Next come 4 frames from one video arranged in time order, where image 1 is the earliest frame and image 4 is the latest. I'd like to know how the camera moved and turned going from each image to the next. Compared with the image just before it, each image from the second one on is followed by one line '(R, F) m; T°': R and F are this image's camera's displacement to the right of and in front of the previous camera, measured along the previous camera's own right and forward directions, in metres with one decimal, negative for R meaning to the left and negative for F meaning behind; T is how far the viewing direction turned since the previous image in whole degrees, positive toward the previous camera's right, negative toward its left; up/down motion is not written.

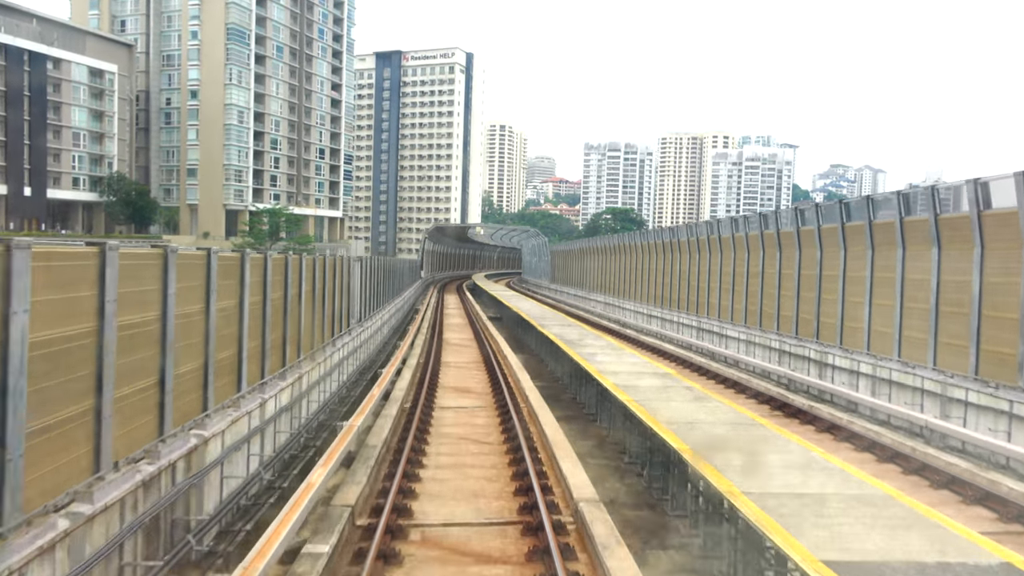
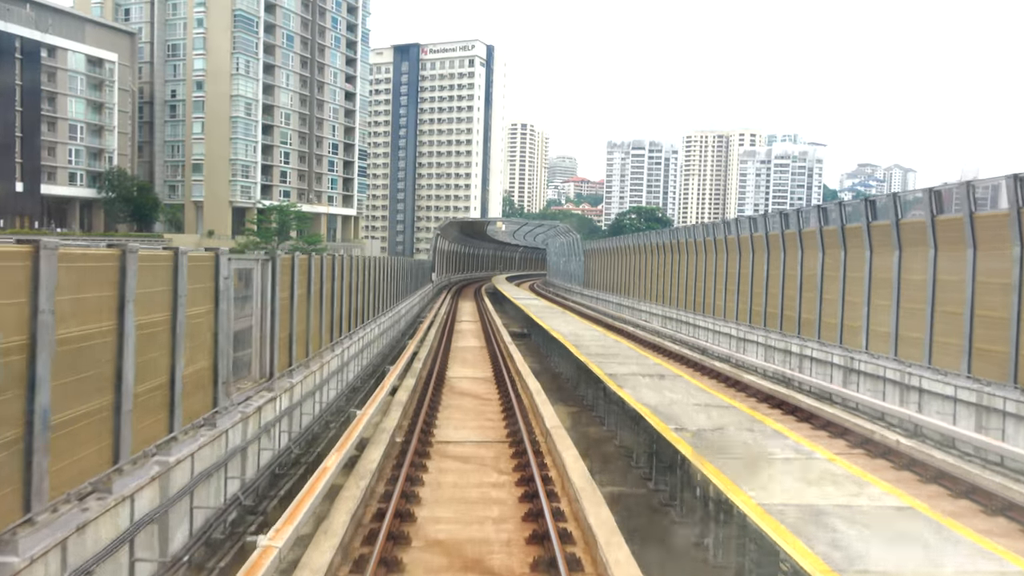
(0.0, +0.4) m; -2°
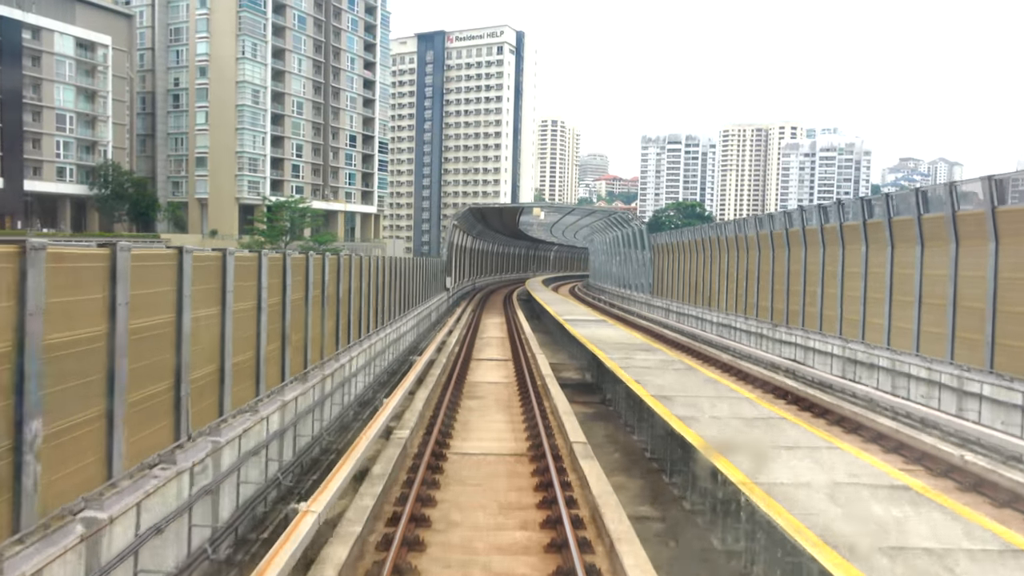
(0.0, +0.6) m; -2°
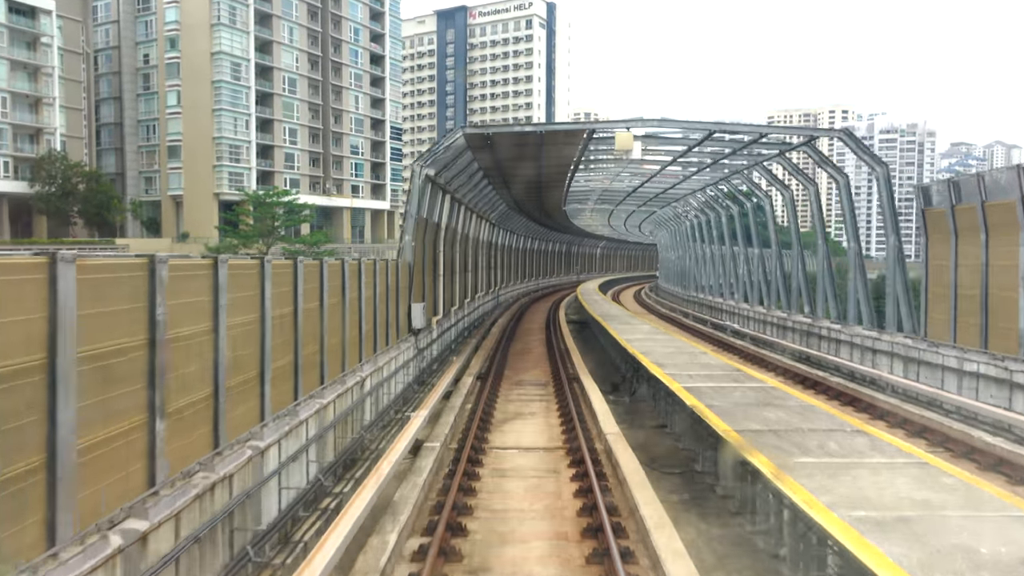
(0.0, +1.1) m; -3°
